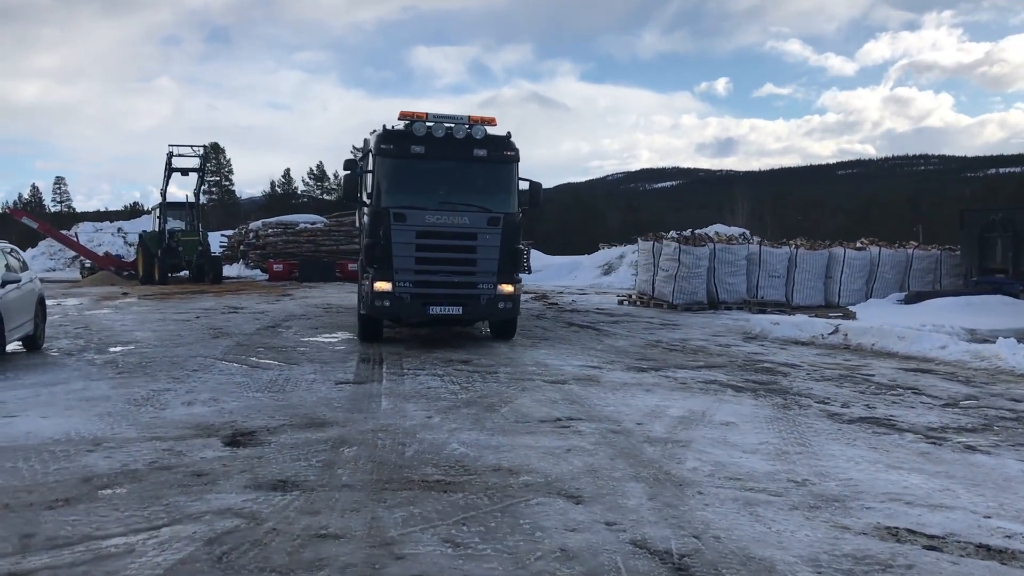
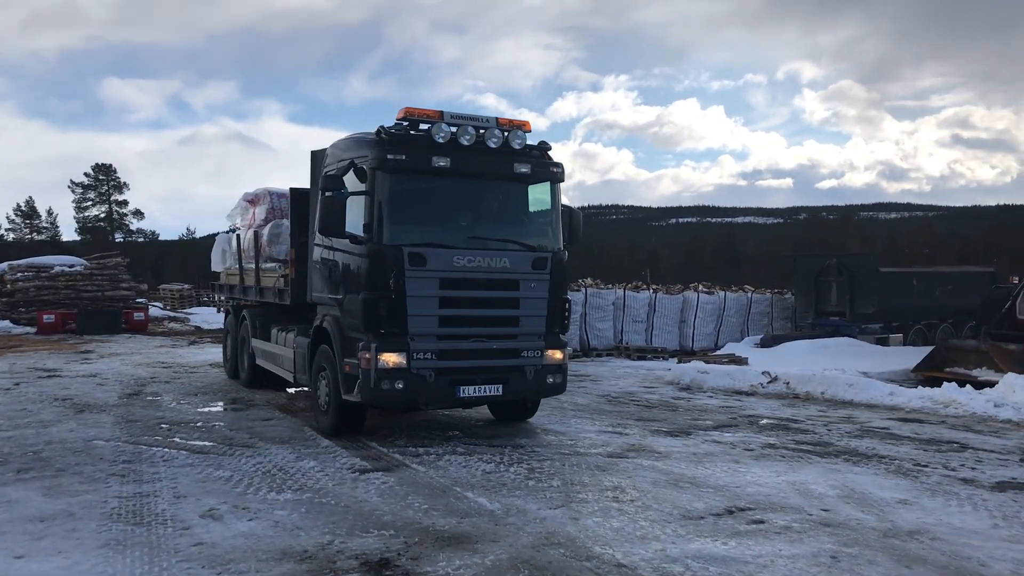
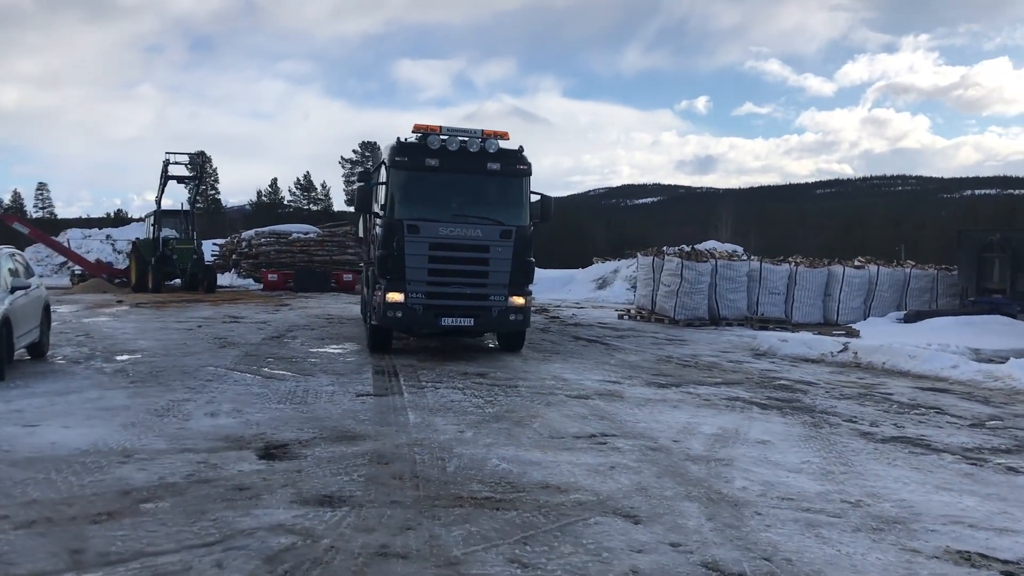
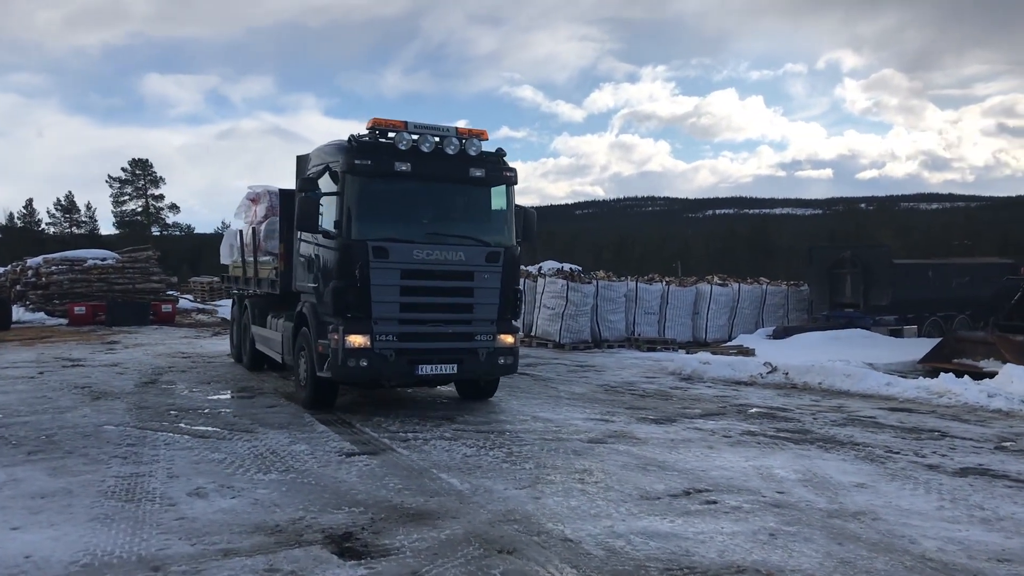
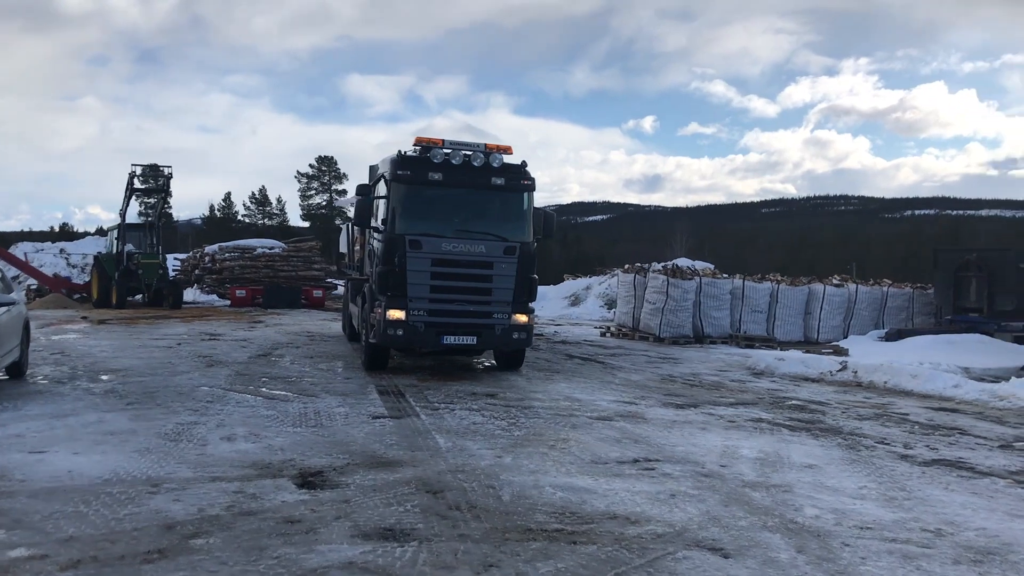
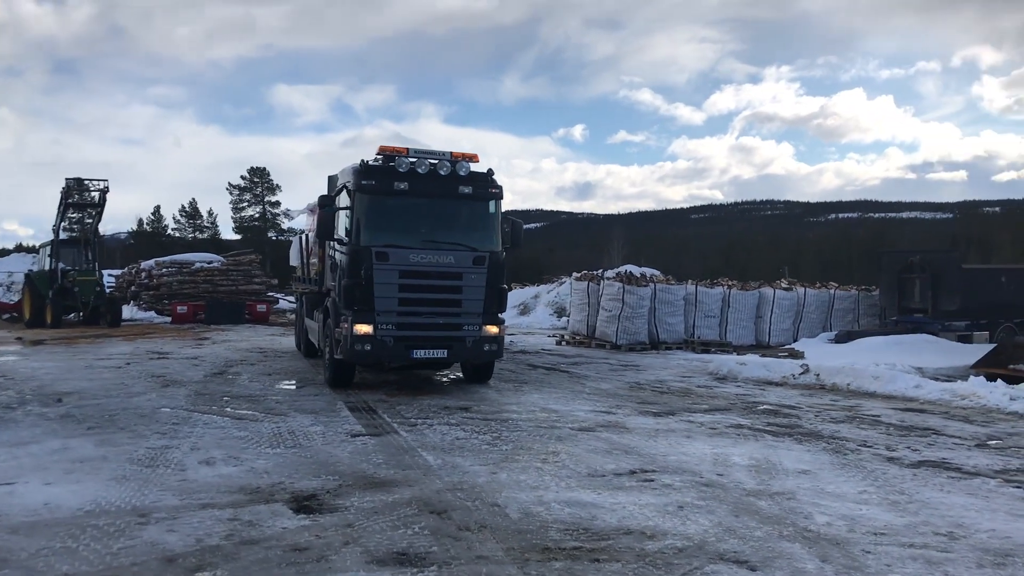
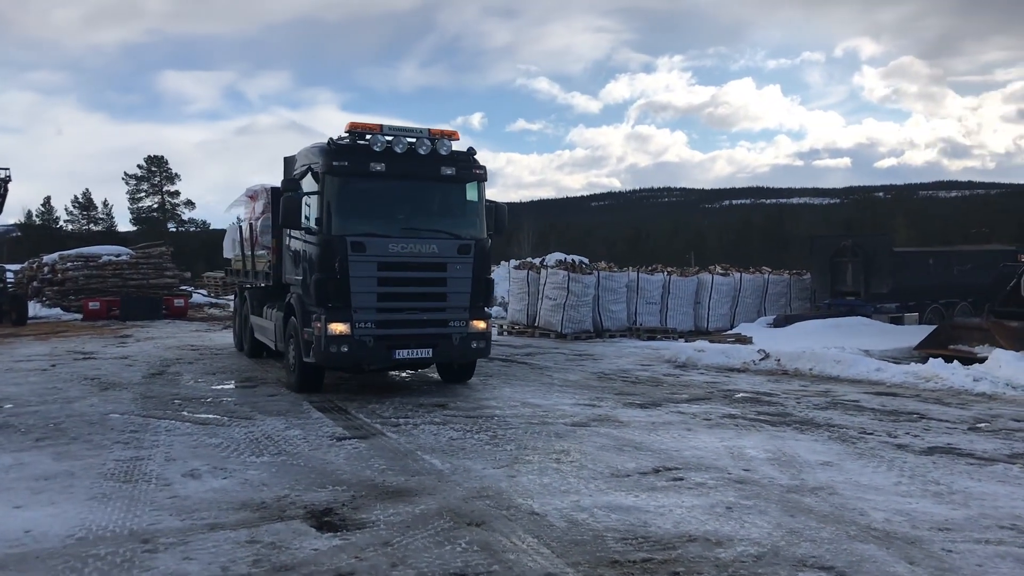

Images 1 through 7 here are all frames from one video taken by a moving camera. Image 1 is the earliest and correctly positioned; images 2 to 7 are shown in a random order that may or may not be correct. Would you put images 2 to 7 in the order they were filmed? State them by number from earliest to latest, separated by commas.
3, 5, 6, 7, 4, 2
